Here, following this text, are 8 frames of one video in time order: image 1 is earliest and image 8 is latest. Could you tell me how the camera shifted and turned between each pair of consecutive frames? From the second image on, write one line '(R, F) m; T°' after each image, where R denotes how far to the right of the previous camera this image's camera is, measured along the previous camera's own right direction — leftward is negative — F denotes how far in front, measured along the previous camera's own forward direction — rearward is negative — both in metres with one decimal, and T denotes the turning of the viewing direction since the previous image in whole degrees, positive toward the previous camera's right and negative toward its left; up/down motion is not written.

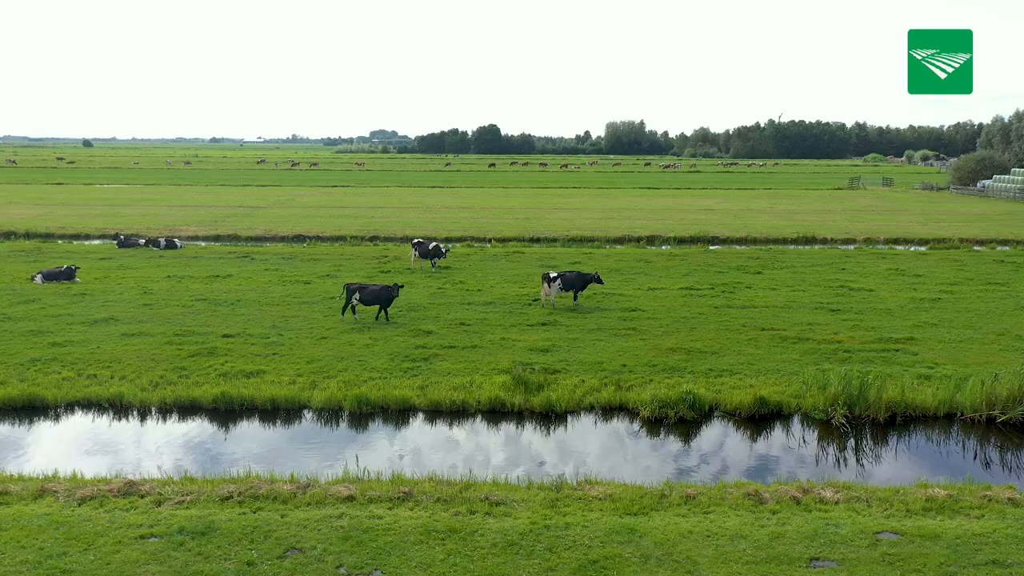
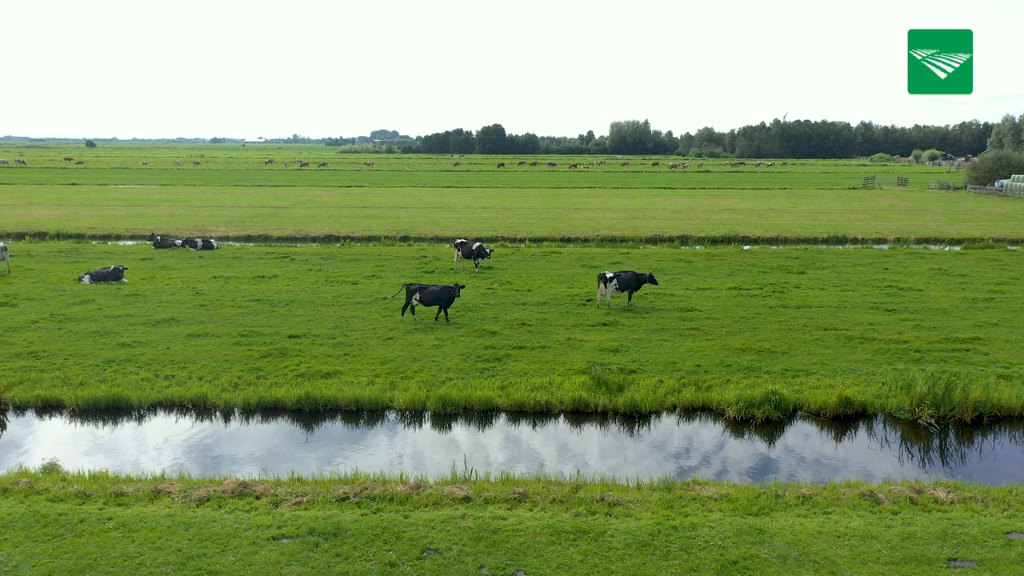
(-1.3, 0.0) m; 0°
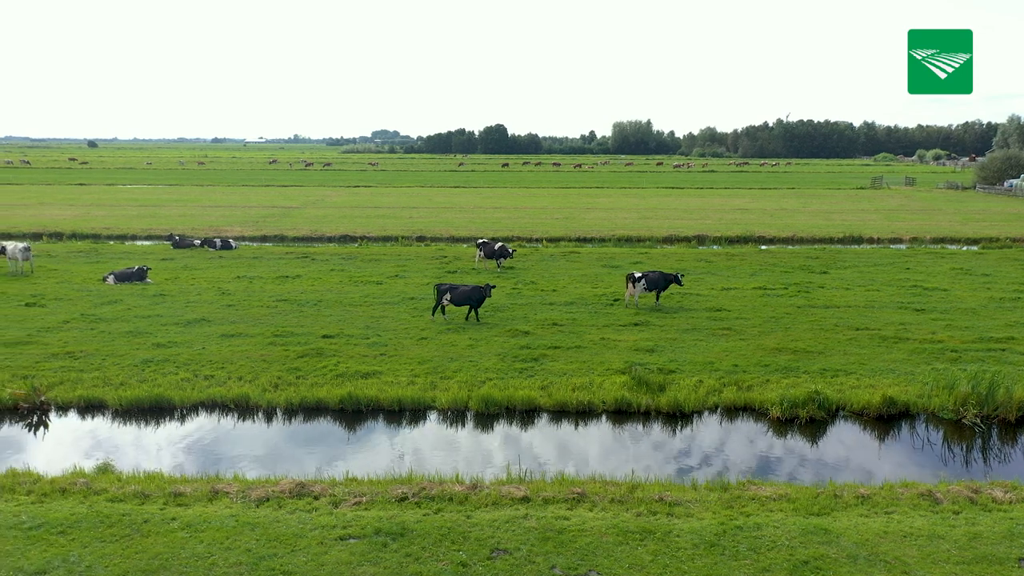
(-0.7, 0.0) m; 0°
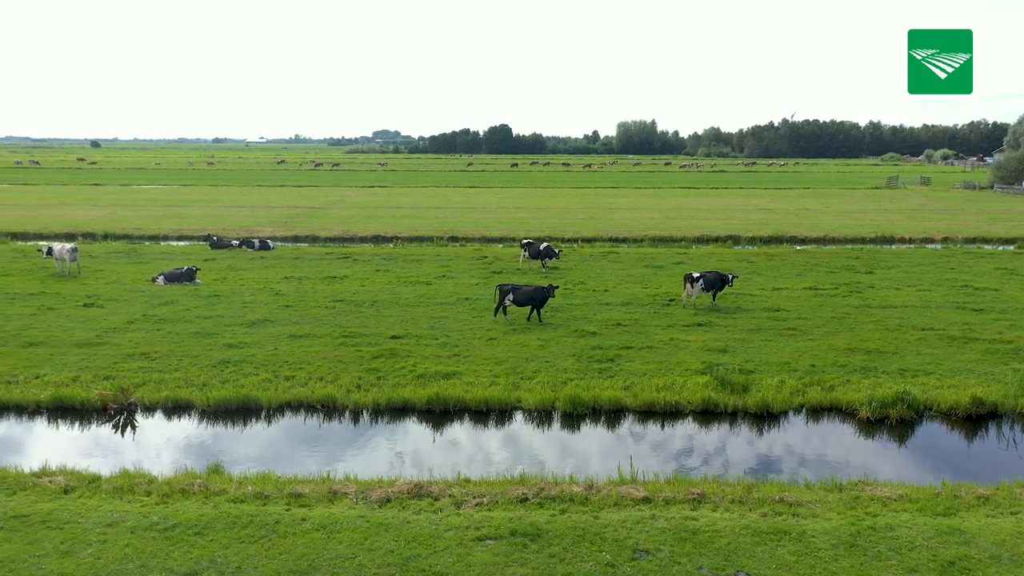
(-1.4, 0.0) m; 0°
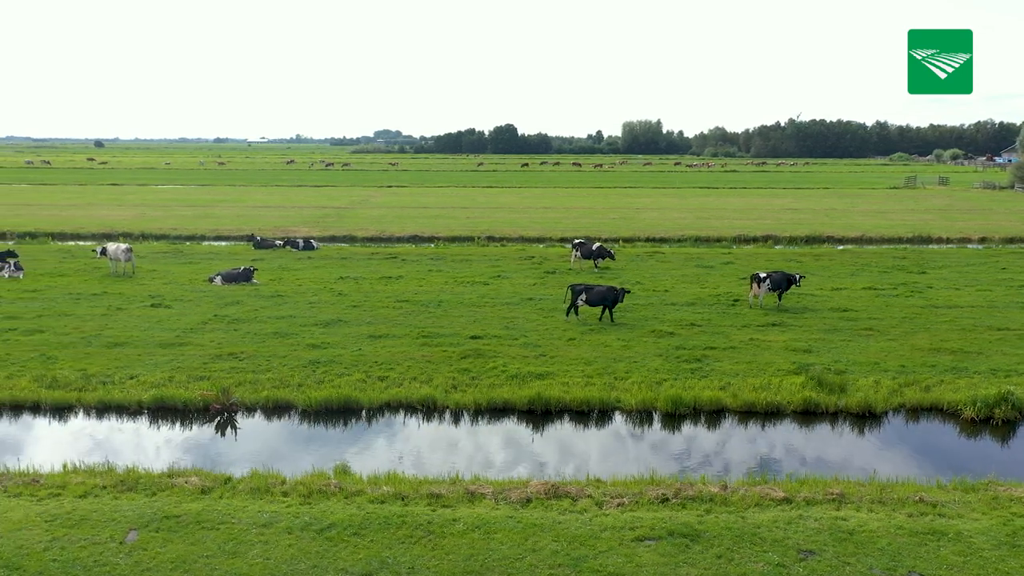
(-1.6, 0.0) m; 0°
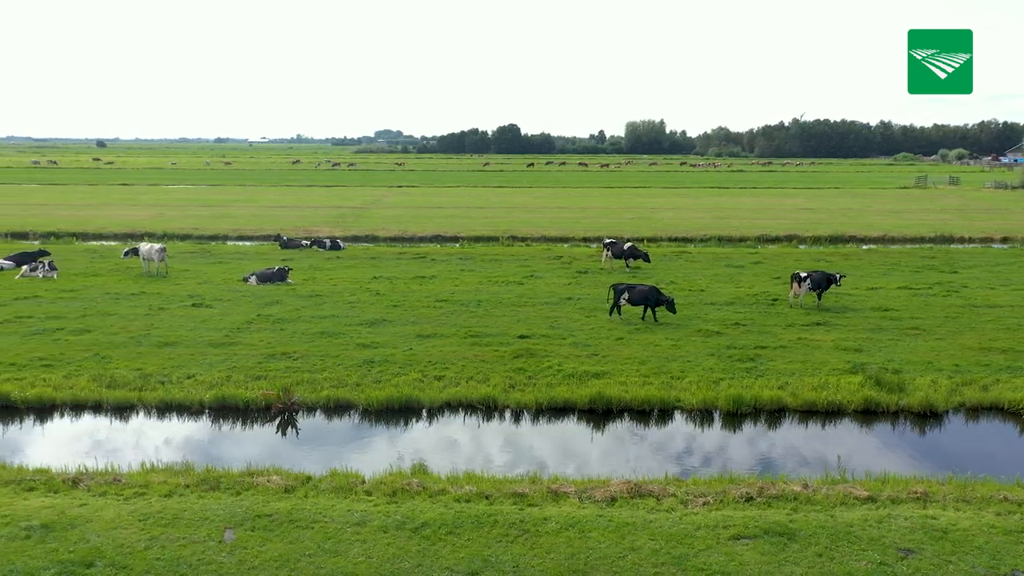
(-1.0, 0.0) m; 0°
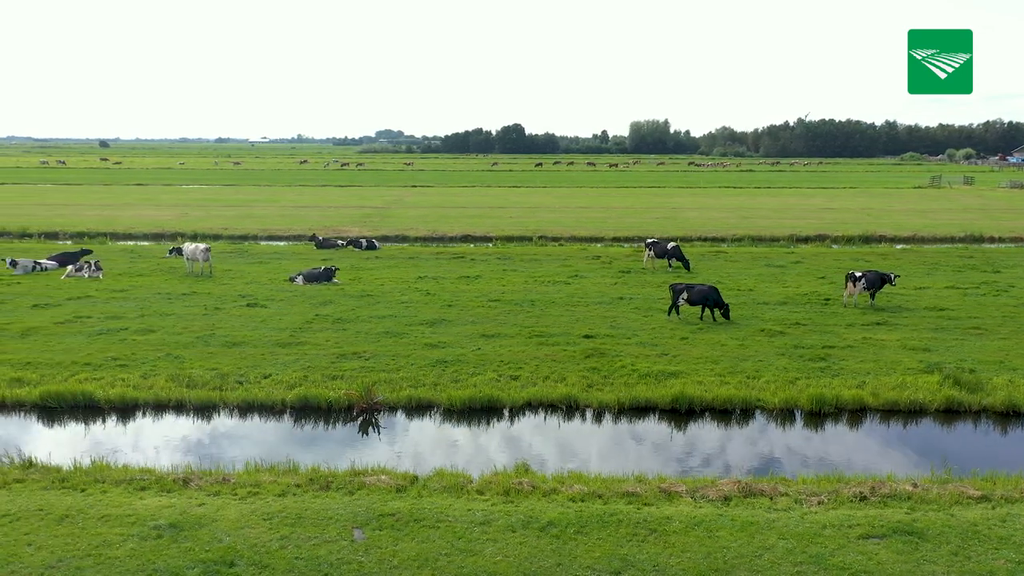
(-1.3, 0.0) m; 0°
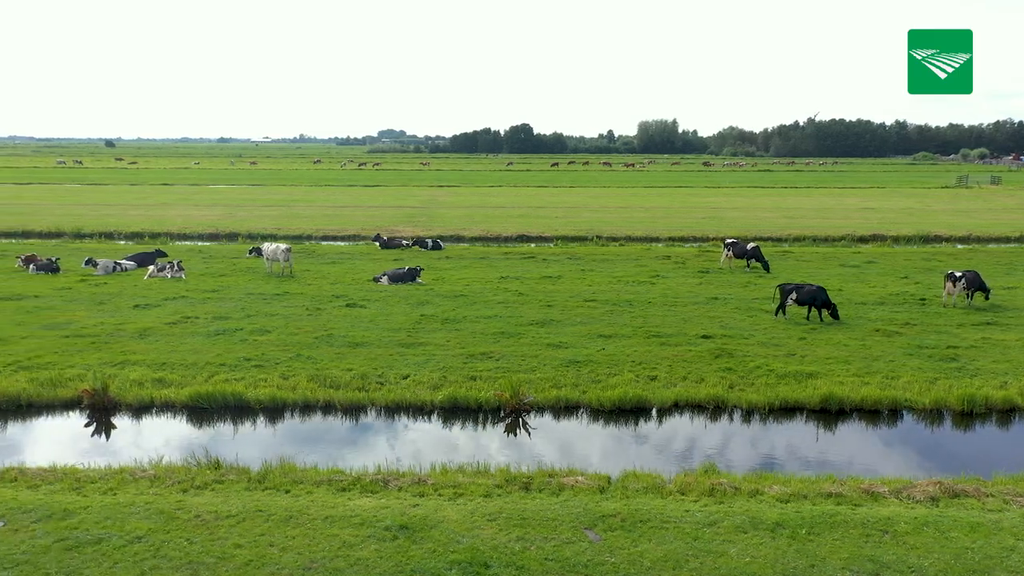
(-2.3, +0.1) m; 0°
